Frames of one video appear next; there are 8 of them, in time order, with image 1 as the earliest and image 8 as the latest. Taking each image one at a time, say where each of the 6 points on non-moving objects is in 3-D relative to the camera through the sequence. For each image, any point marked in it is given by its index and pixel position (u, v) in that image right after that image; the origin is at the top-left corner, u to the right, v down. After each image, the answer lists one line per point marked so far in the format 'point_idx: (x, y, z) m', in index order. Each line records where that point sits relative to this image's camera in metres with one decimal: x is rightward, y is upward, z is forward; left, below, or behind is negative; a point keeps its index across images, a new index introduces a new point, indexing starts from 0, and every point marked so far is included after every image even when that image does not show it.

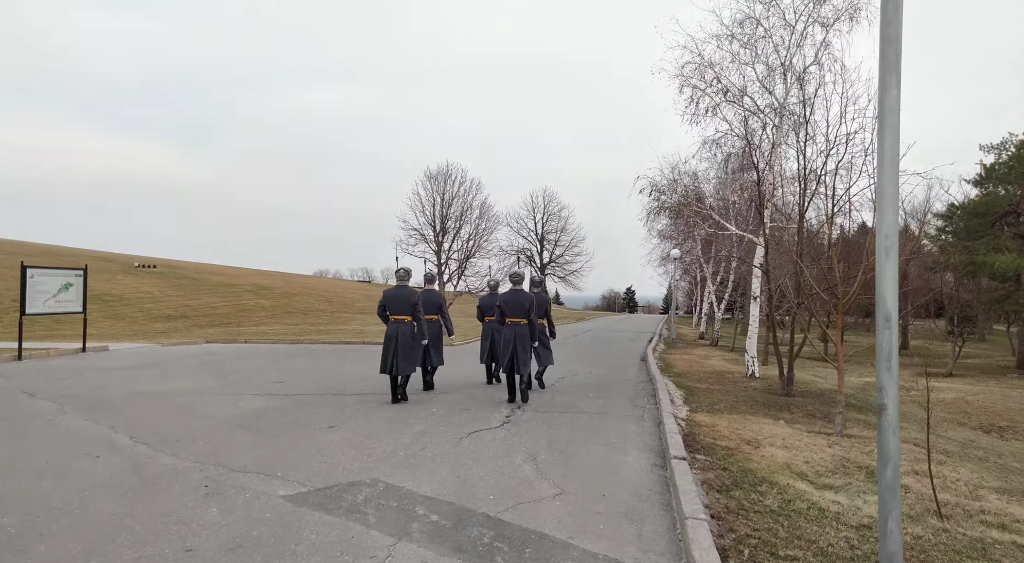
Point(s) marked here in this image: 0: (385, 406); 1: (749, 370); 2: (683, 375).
0: (-1.7, -1.7, +8.4) m
1: (+4.6, -1.7, +11.9) m
2: (+3.5, -1.9, +12.3) m
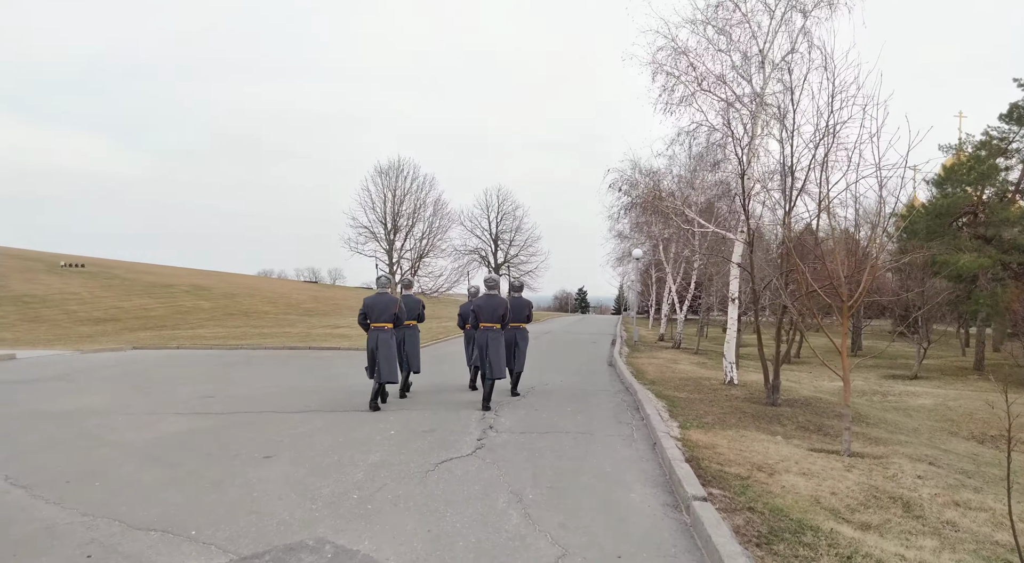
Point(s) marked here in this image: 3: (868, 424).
0: (-2.1, -1.7, +7.2) m
1: (+4.0, -1.8, +11.2) m
2: (+2.8, -1.9, +11.5) m
3: (+5.0, -2.0, +8.5) m
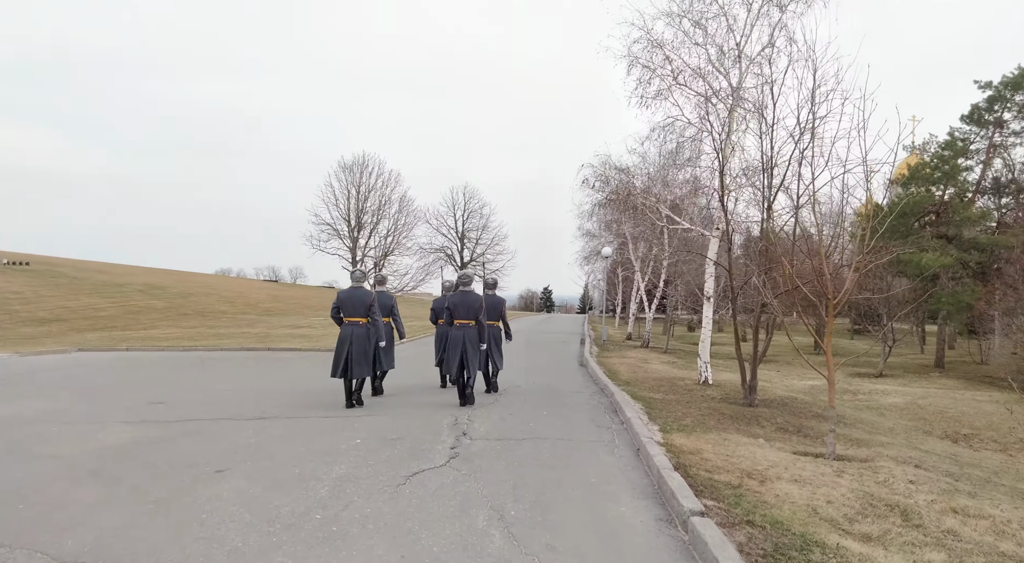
0: (-2.4, -1.6, +6.7) m
1: (+3.4, -1.7, +11.1) m
2: (+2.2, -1.8, +11.2) m
3: (+4.6, -2.0, +8.4) m
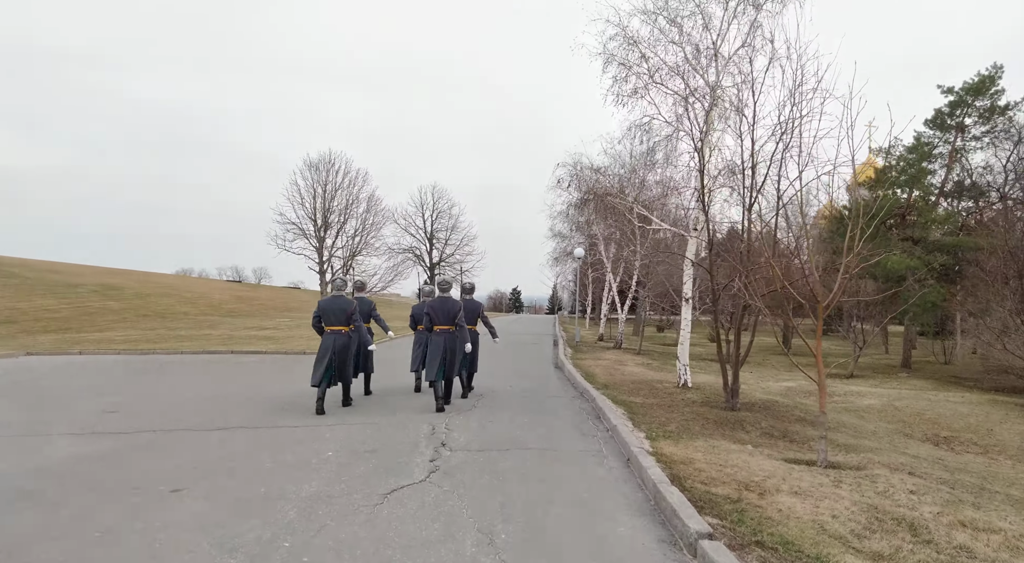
0: (-2.5, -1.6, +6.2) m
1: (+3.0, -1.7, +10.9) m
2: (+1.8, -1.9, +11.0) m
3: (+4.3, -2.0, +8.3) m
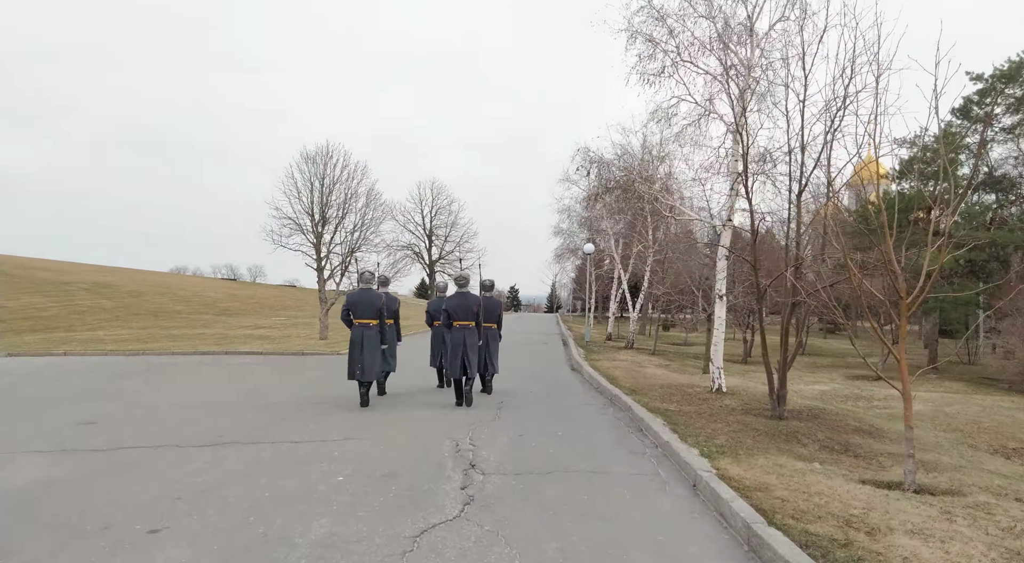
0: (-2.2, -1.6, +5.4) m
1: (+3.3, -1.7, +10.0) m
2: (+2.1, -1.8, +10.1) m
3: (+4.6, -1.9, +7.5) m
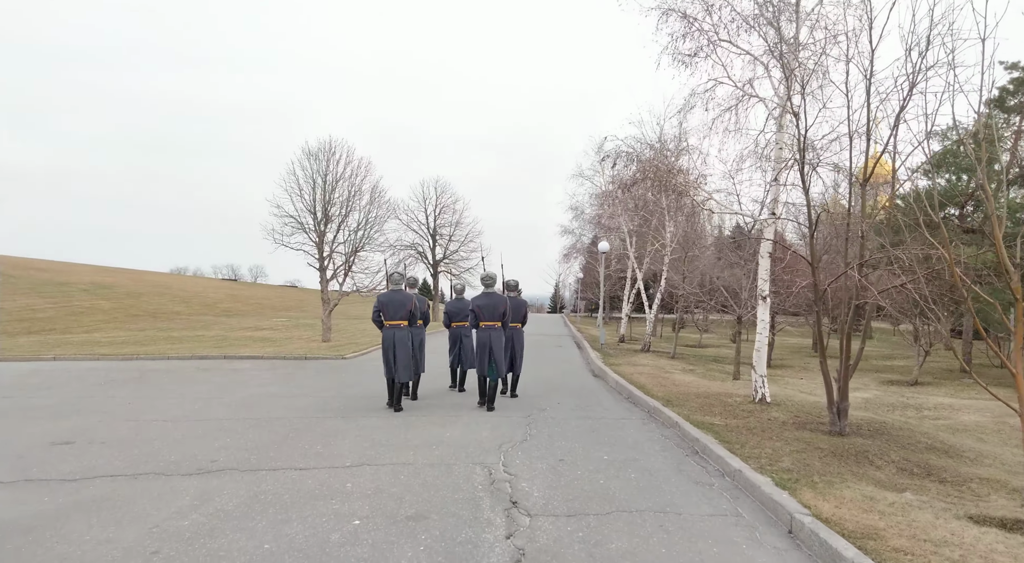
0: (-1.9, -1.6, +4.5) m
1: (+3.7, -1.7, +9.2) m
2: (+2.5, -1.8, +9.3) m
3: (+5.0, -1.9, +6.6) m
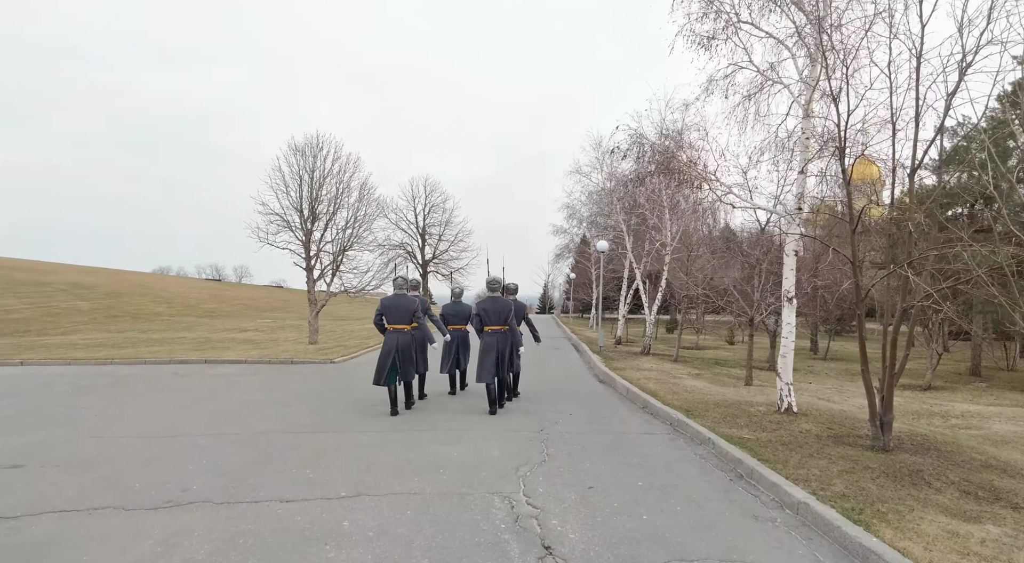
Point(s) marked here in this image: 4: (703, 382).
0: (-1.7, -1.6, +3.7) m
1: (+3.7, -1.7, +8.5) m
2: (+2.5, -1.8, +8.6) m
3: (+5.1, -1.9, +6.0) m
4: (+3.8, -2.0, +12.3) m
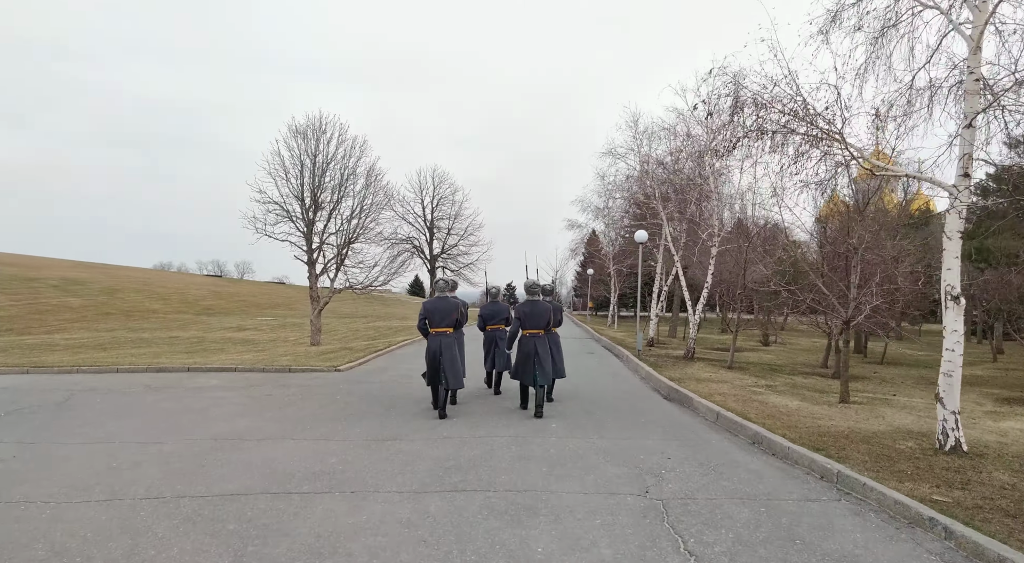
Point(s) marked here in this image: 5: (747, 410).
0: (-1.0, -1.5, +1.5) m
1: (+4.5, -1.6, +6.3) m
2: (+3.2, -1.7, +6.4) m
3: (+5.8, -1.9, +3.7) m
4: (+4.5, -1.9, +10.1) m
5: (+3.3, -1.8, +8.6) m
